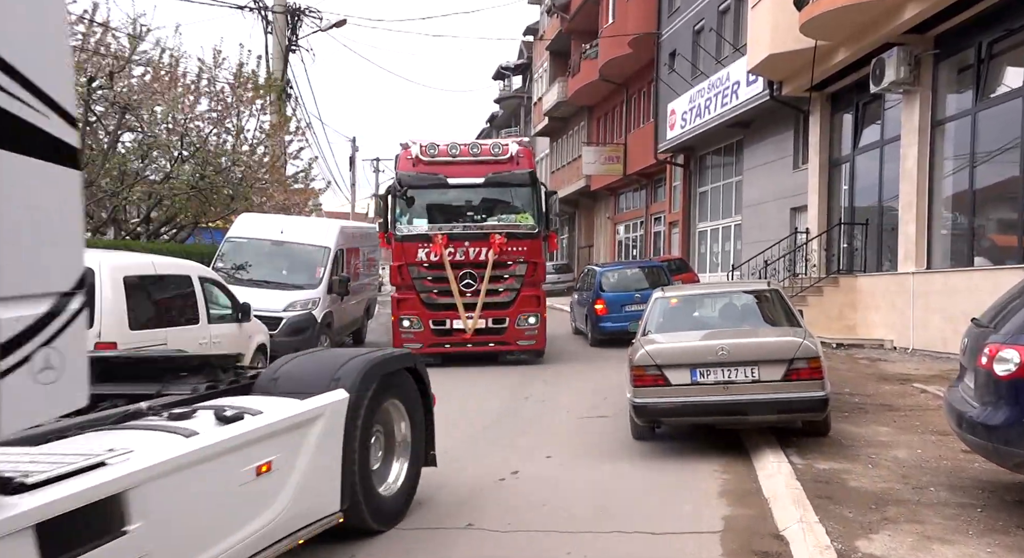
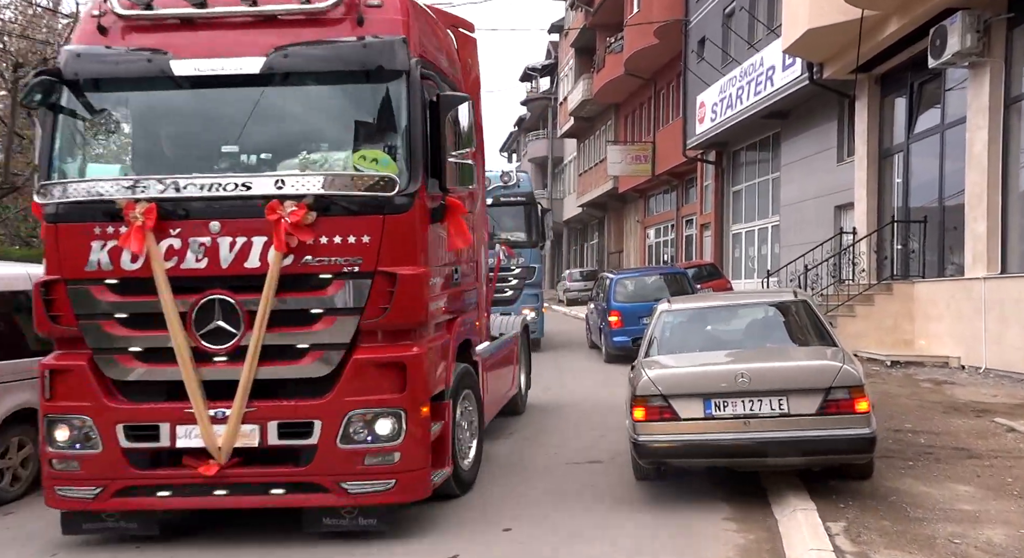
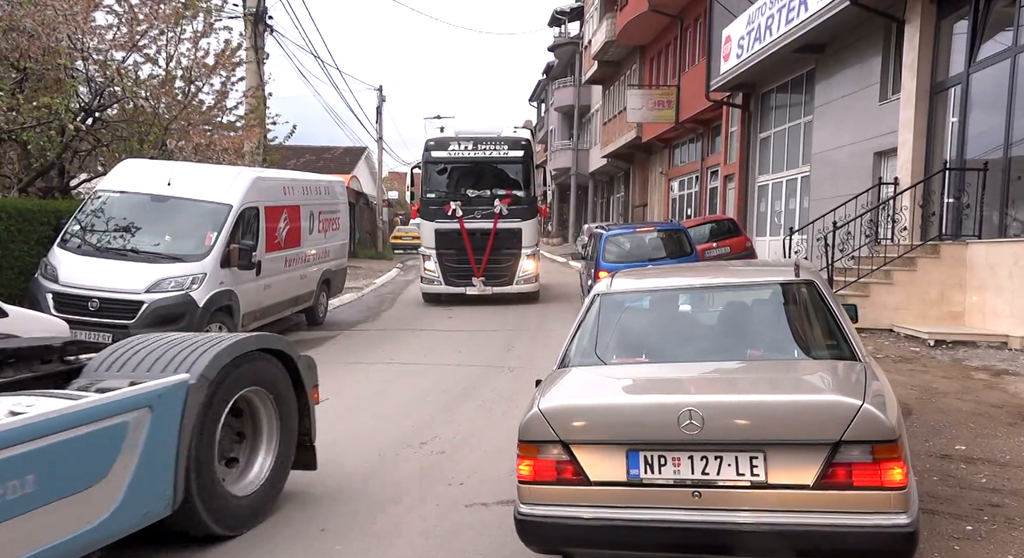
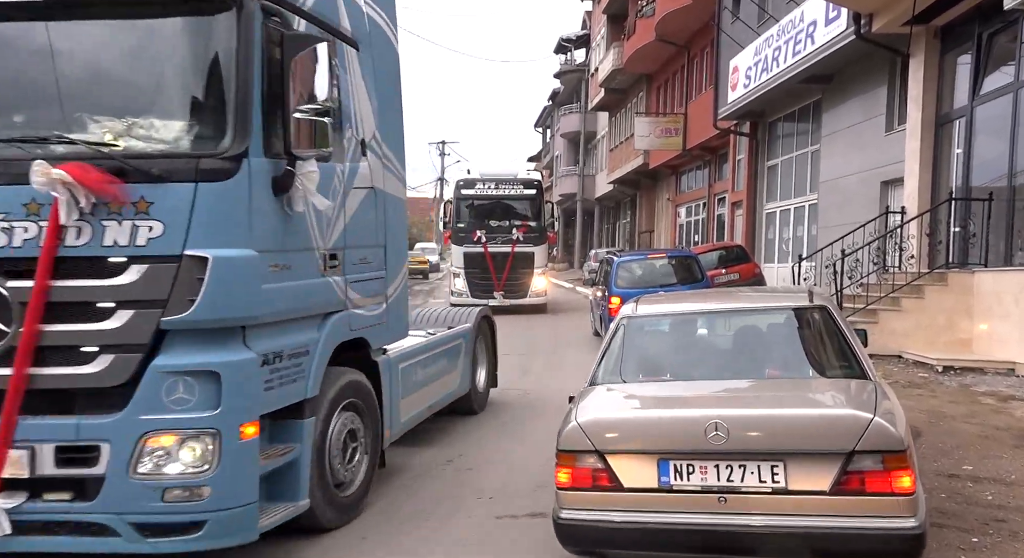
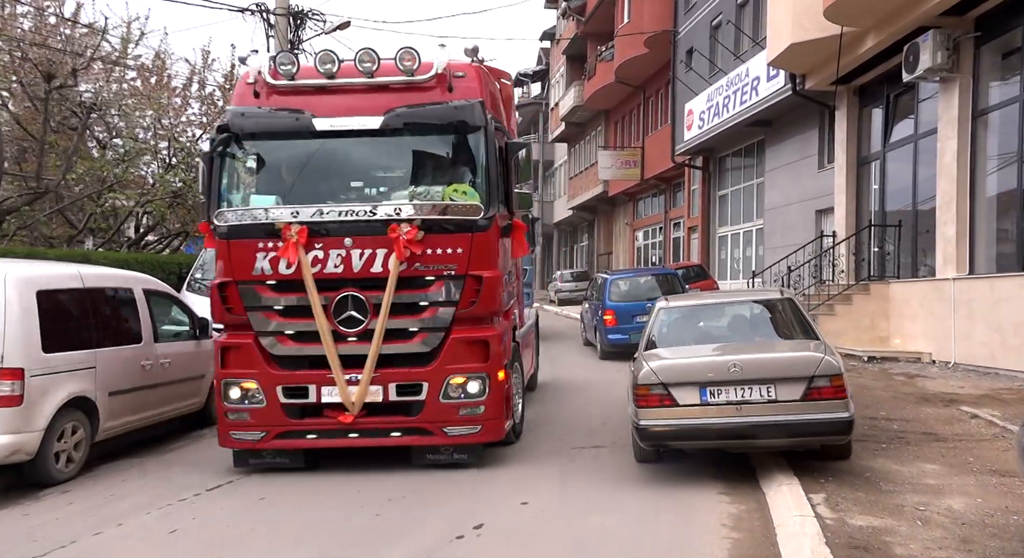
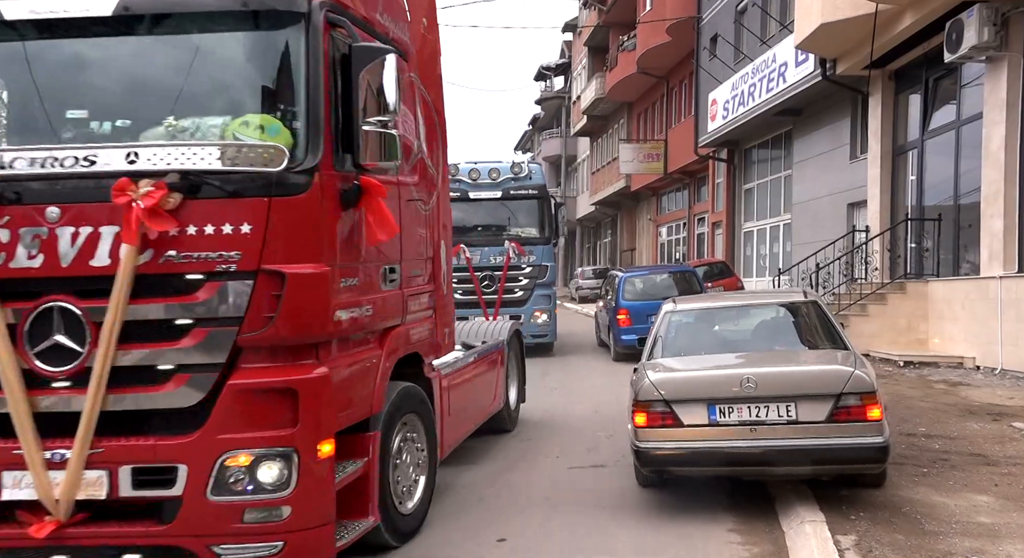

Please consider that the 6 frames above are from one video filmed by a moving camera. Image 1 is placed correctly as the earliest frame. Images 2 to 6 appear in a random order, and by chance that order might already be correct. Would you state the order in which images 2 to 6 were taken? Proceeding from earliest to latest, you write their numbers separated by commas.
5, 2, 6, 4, 3
